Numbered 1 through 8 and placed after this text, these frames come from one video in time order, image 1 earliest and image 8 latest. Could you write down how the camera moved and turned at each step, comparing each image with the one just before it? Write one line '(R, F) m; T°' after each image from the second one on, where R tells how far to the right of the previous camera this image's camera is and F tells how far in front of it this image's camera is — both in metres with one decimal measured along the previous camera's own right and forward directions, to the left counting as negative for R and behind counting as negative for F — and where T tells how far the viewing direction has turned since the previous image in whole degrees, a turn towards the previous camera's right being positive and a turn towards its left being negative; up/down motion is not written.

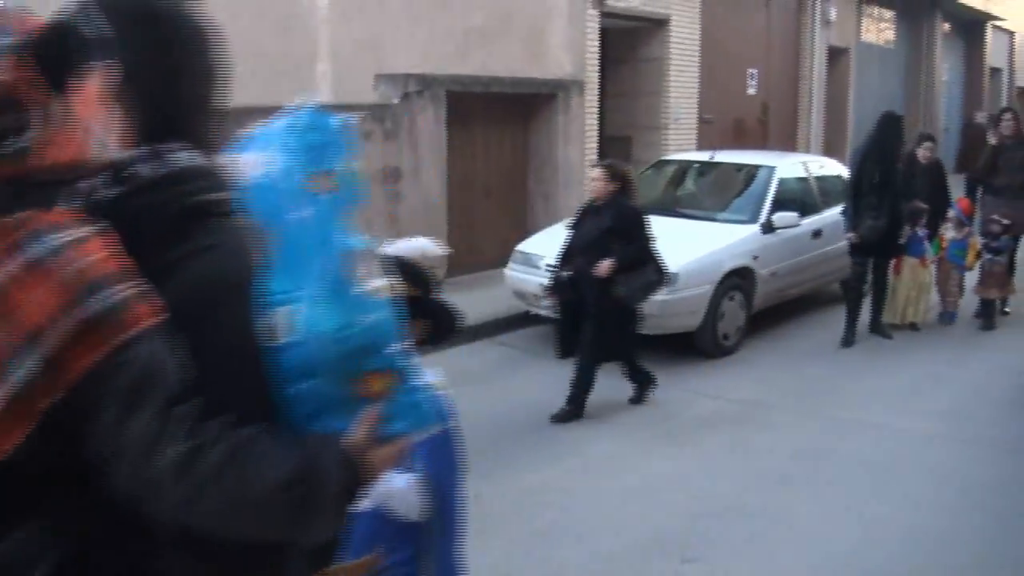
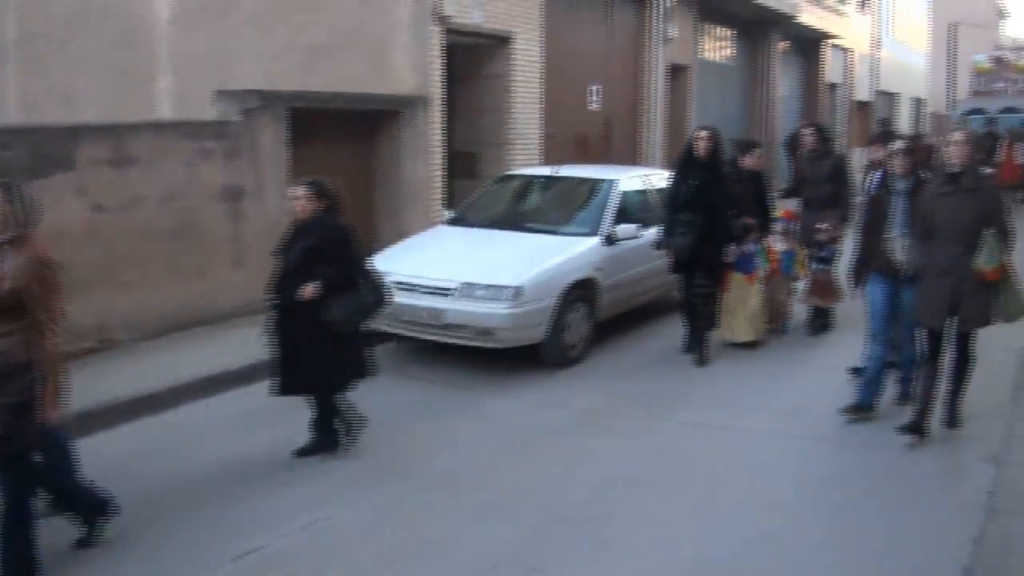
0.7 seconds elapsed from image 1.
(+0.1, +0.1) m; +8°
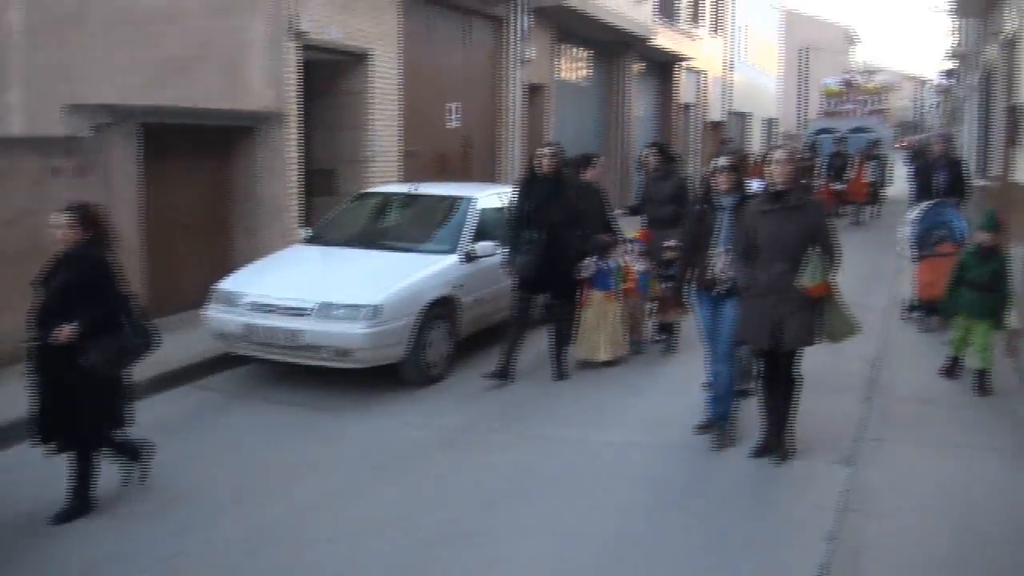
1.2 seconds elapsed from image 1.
(+0.1, 0.0) m; +7°
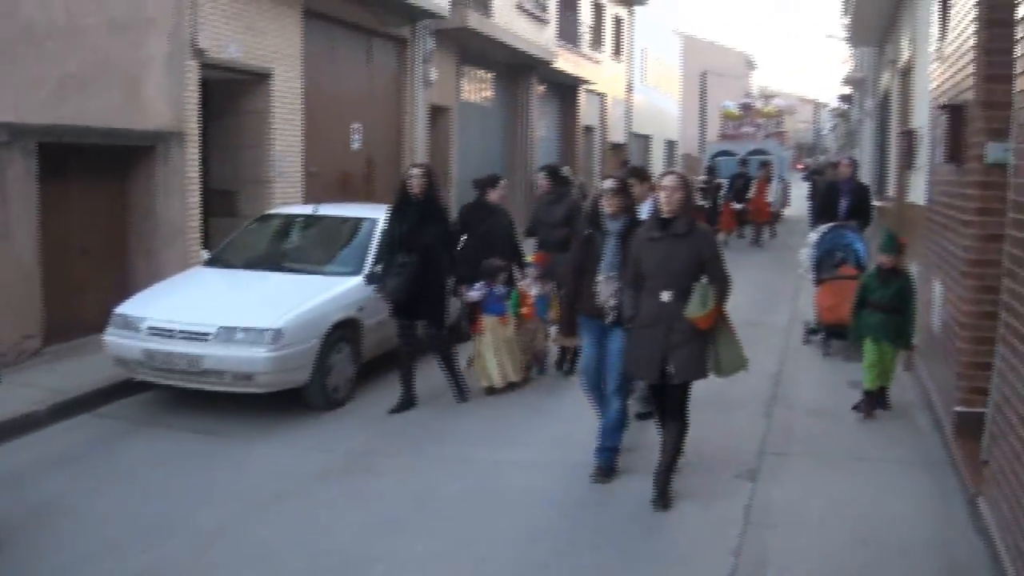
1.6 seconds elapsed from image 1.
(+0.2, 0.0) m; +4°
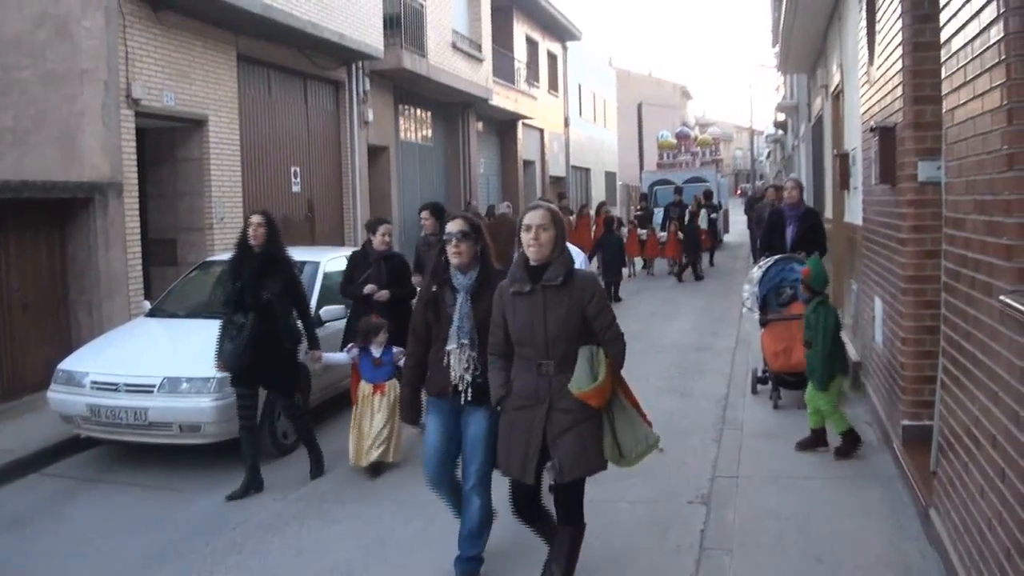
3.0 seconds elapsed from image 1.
(+0.1, 0.0) m; +2°
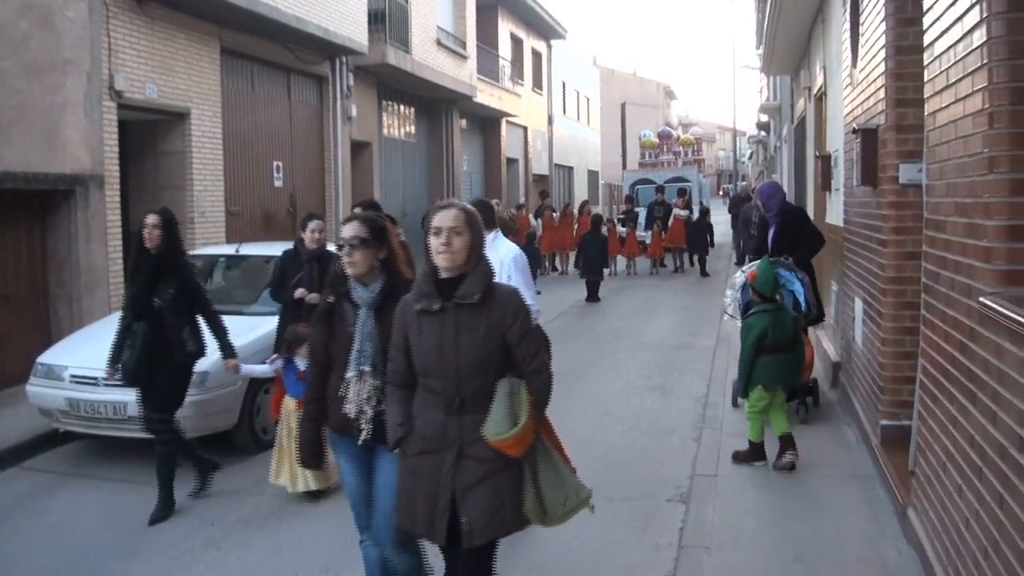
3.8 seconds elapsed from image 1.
(0.0, 0.0) m; +1°
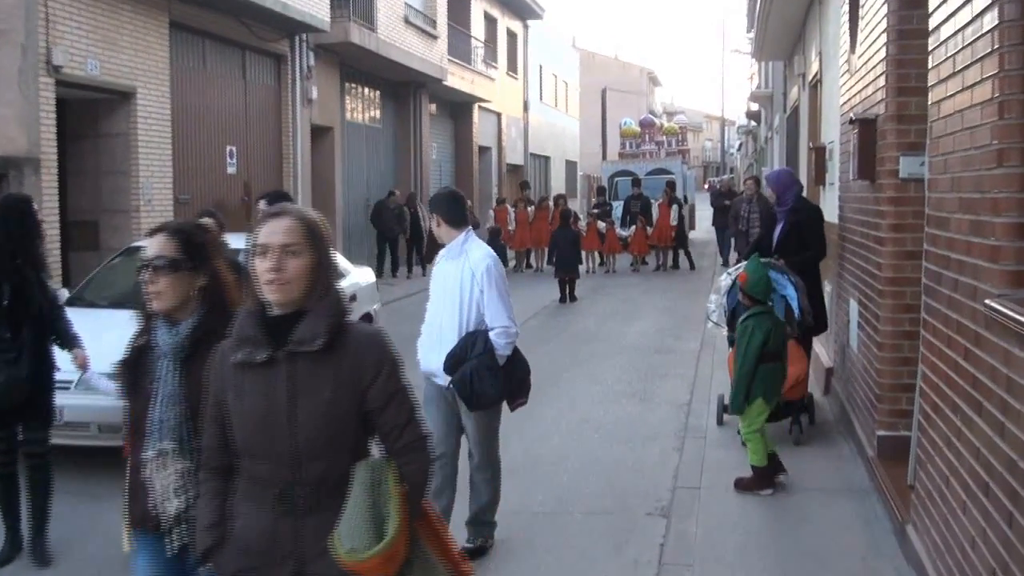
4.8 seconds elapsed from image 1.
(+0.1, +0.5) m; +1°
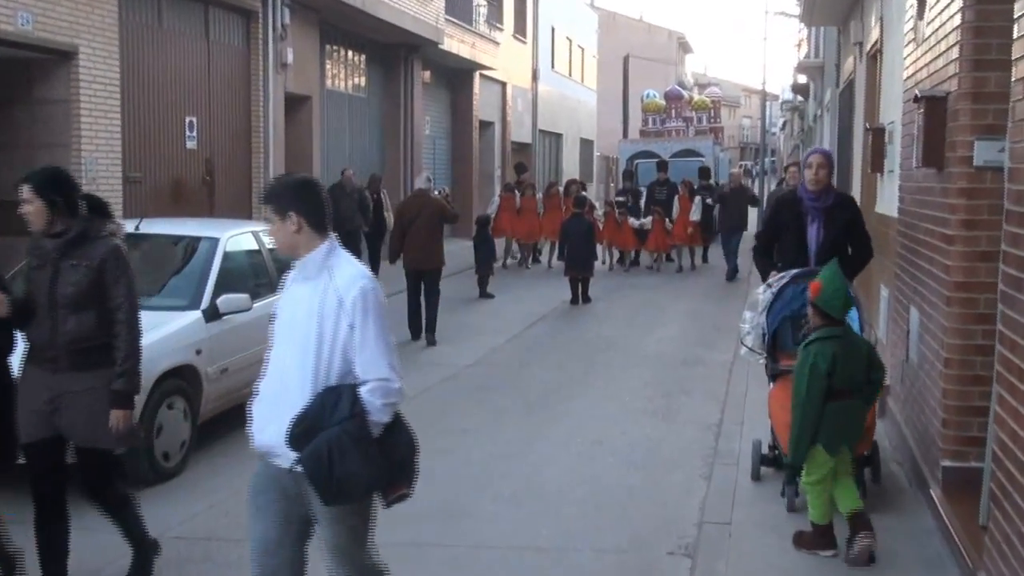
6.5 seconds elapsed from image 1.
(+0.1, +1.0) m; -1°
